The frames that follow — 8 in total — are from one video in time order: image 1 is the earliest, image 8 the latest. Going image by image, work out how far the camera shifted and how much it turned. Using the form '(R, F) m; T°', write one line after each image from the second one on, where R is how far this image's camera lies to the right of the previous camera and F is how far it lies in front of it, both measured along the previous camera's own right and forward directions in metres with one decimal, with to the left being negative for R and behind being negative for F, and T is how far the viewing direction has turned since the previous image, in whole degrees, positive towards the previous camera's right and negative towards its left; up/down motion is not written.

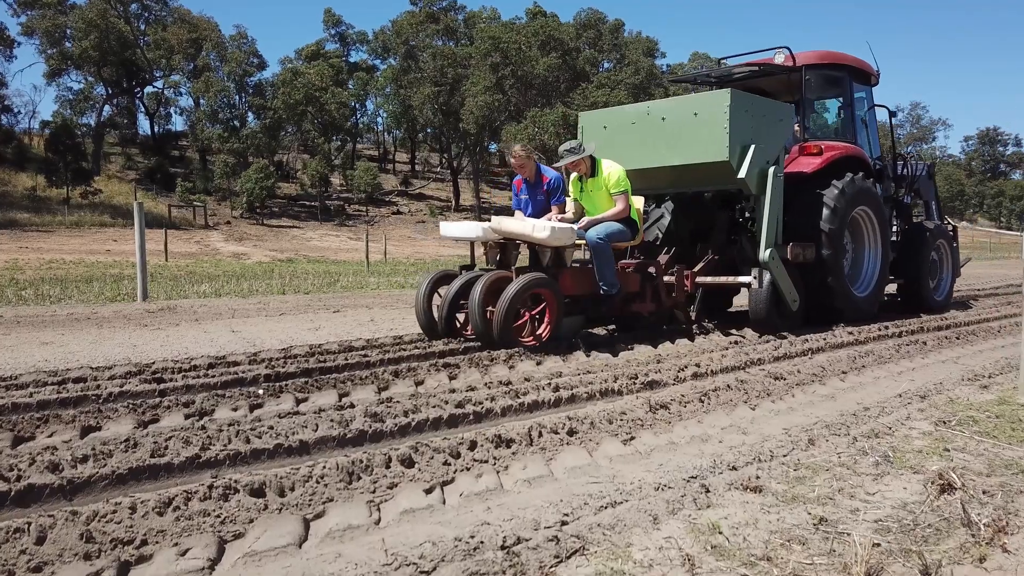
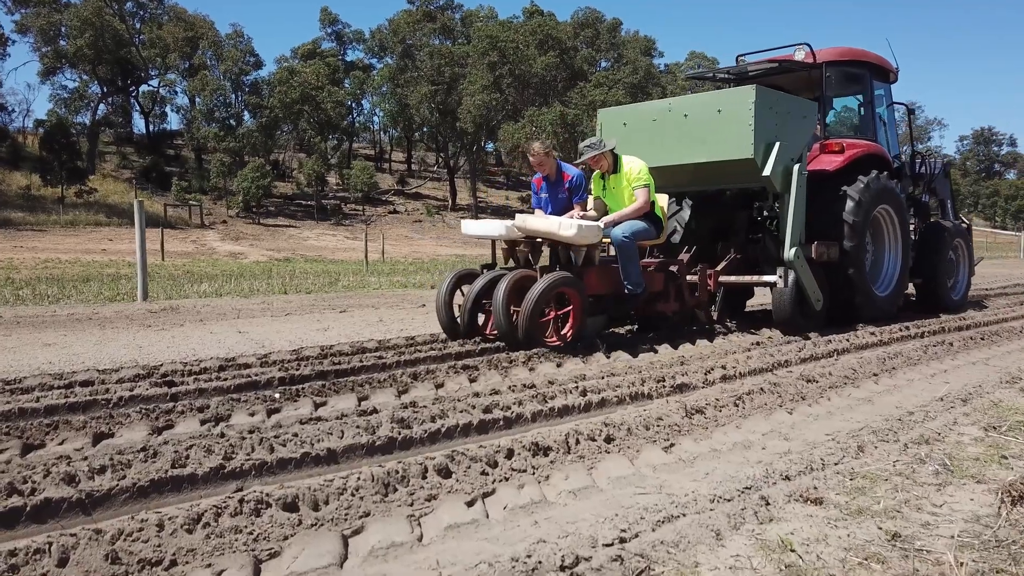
(-0.2, +0.2) m; 0°
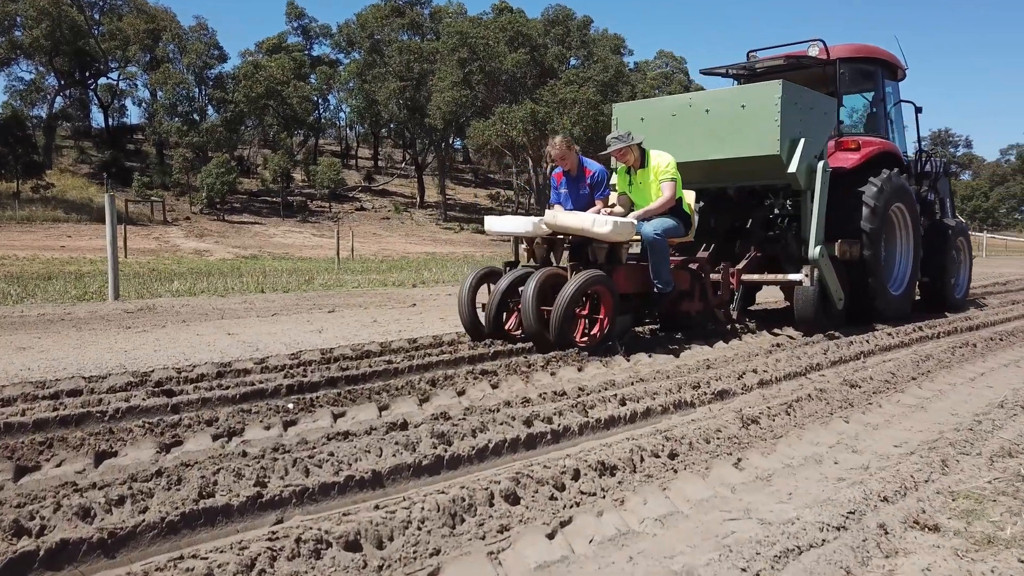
(-0.4, +0.4) m; +2°
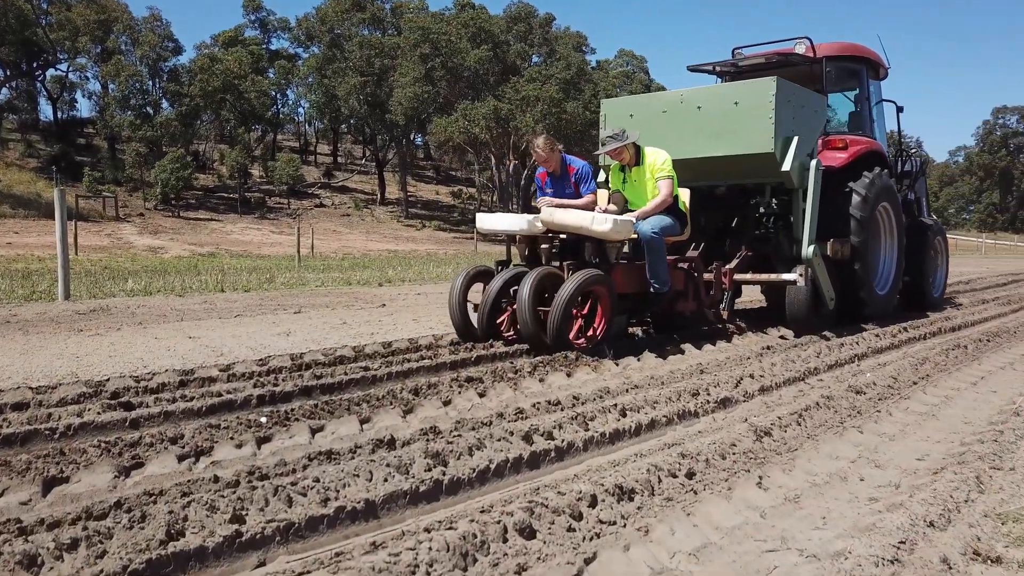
(-0.2, +0.3) m; +3°
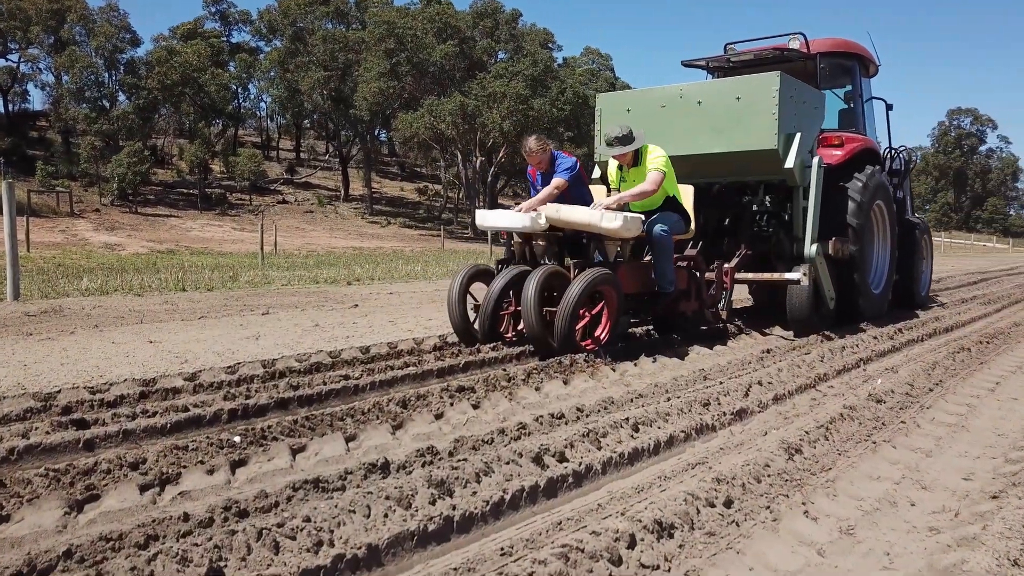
(-0.2, +0.4) m; +3°
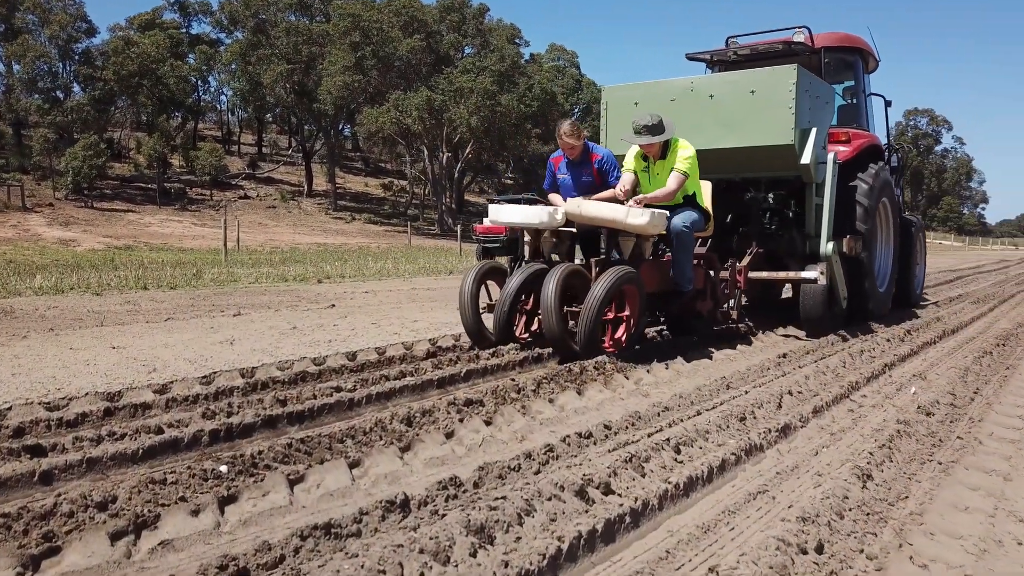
(-0.3, +0.5) m; +3°
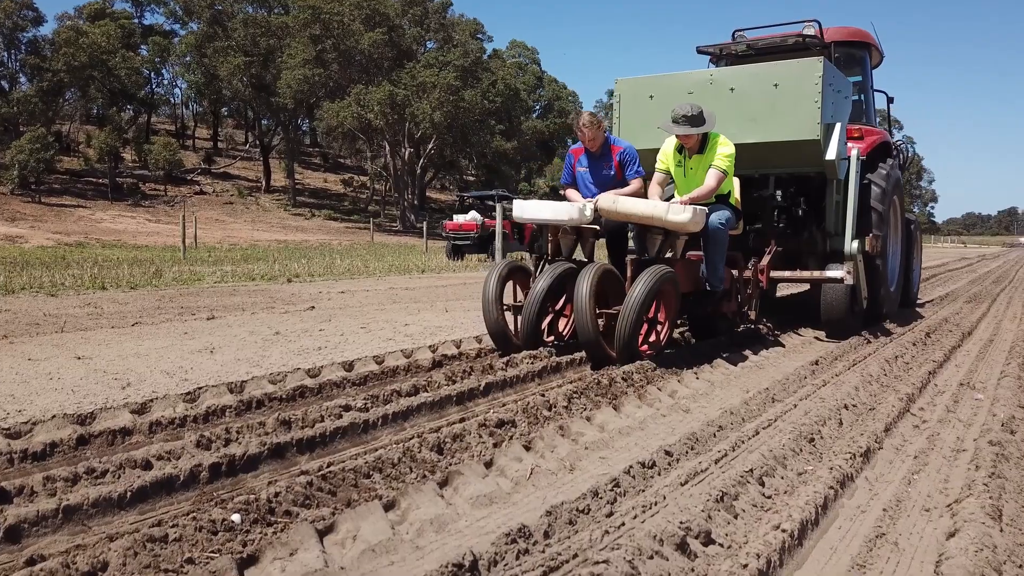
(-0.4, +0.5) m; +3°
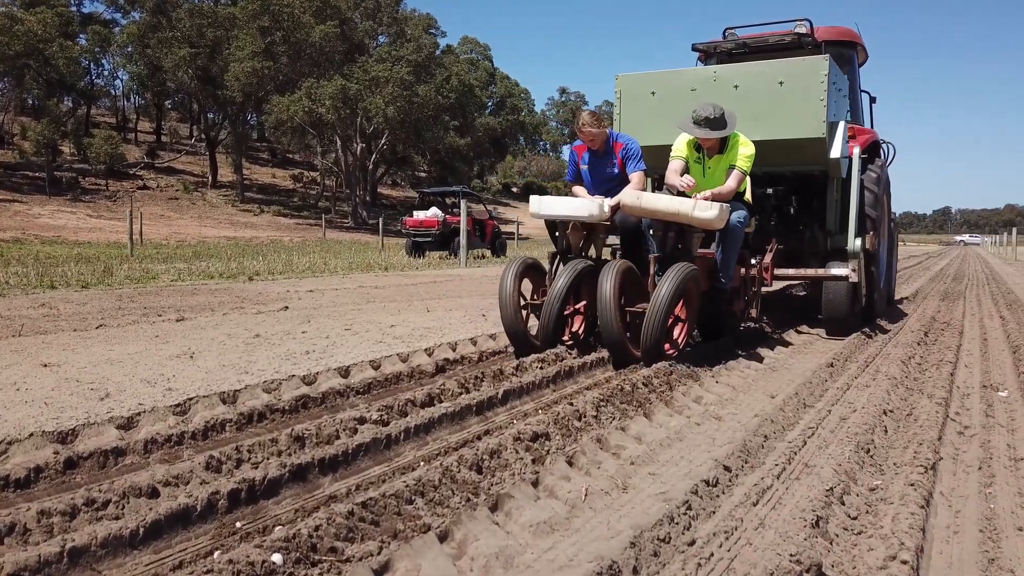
(-0.4, +0.3) m; +4°
